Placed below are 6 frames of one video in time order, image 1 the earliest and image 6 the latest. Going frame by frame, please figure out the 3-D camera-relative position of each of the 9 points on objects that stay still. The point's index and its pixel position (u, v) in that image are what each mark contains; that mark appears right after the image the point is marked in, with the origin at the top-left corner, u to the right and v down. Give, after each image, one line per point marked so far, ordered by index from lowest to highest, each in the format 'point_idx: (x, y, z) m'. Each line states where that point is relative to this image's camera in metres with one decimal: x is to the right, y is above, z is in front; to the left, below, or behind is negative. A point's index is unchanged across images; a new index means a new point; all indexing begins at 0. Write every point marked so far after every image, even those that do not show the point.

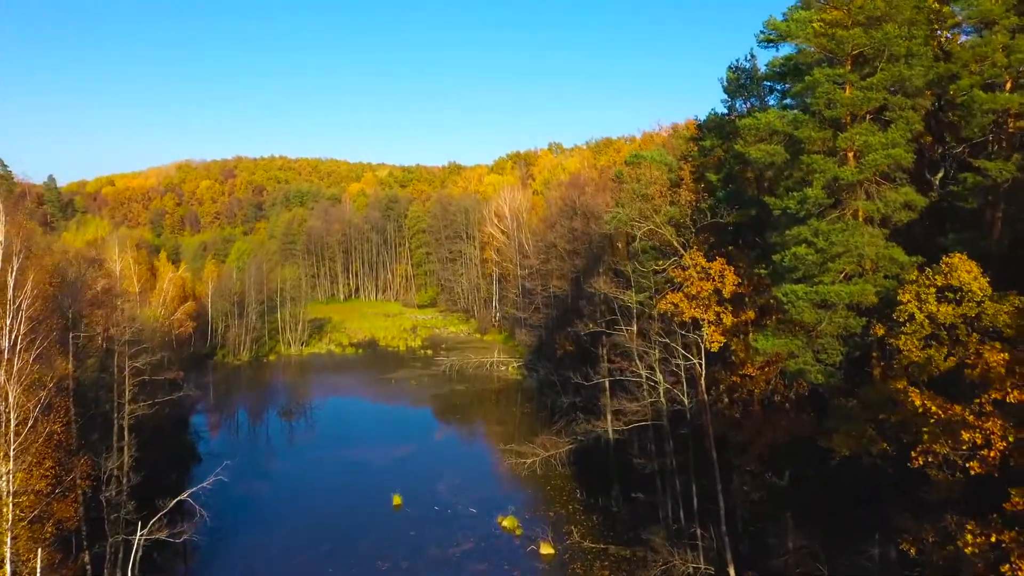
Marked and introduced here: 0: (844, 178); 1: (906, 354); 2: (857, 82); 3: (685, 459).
0: (+5.8, +1.9, +10.9) m
1: (+6.2, -1.1, +9.9) m
2: (+6.4, +3.8, +11.6) m
3: (+4.7, -4.7, +16.9) m
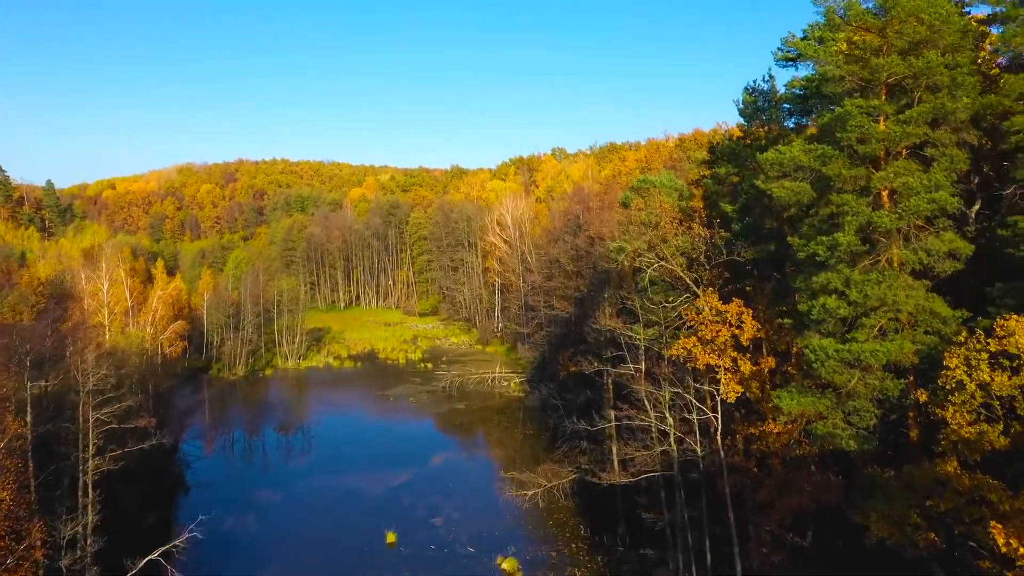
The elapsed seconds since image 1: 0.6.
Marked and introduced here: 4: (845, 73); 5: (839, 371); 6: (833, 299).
0: (+5.8, +1.0, +9.8) m
1: (+6.1, -2.0, +8.7) m
2: (+6.3, +2.9, +10.5) m
3: (+4.6, -5.6, +15.7) m
4: (+5.7, +3.7, +10.8) m
5: (+5.2, -1.3, +10.0) m
6: (+5.2, -0.2, +10.1) m
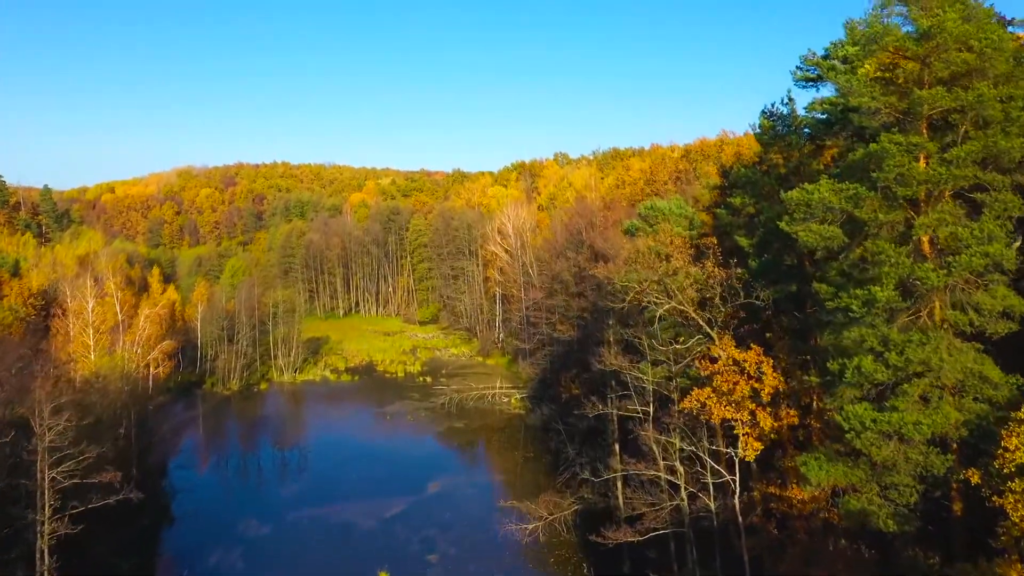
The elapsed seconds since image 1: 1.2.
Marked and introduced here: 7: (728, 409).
0: (+5.7, +0.1, +8.7) m
1: (+6.1, -2.8, +7.6) m
2: (+6.3, +2.0, +9.3) m
3: (+4.6, -6.4, +14.6) m
4: (+5.7, +2.8, +9.7) m
5: (+5.1, -2.2, +8.9) m
6: (+5.1, -1.0, +9.0) m
7: (+3.9, -2.2, +11.5) m
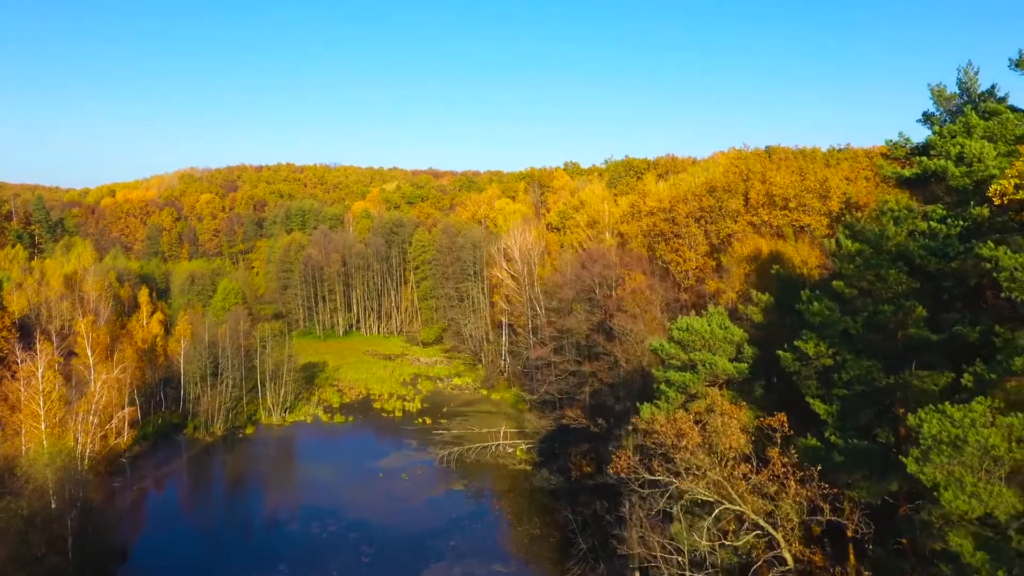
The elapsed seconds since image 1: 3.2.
0: (+5.5, -2.8, +5.2) m
1: (+5.9, -5.8, +4.1) m
2: (+6.1, -0.9, +5.8) m
3: (+4.5, -9.3, +11.2) m
4: (+5.6, -0.1, +6.2) m
5: (+5.0, -5.1, +5.4) m
6: (+4.9, -4.0, +5.5) m
7: (+3.8, -5.1, +8.1) m
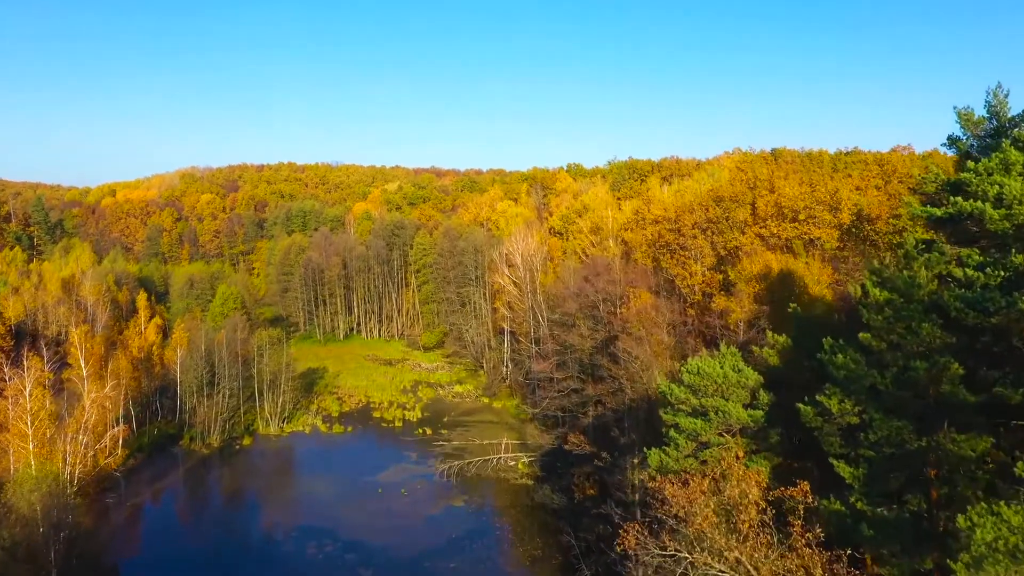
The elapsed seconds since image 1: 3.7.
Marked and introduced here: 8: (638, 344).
0: (+5.5, -3.6, +4.4) m
1: (+5.8, -6.6, +3.4) m
2: (+6.1, -1.7, +5.0) m
3: (+4.4, -10.1, +10.5) m
4: (+5.5, -0.9, +5.4) m
5: (+4.9, -5.9, +4.7) m
6: (+4.9, -4.8, +4.8) m
7: (+3.8, -5.9, +7.3) m
8: (+3.9, -1.7, +19.6) m
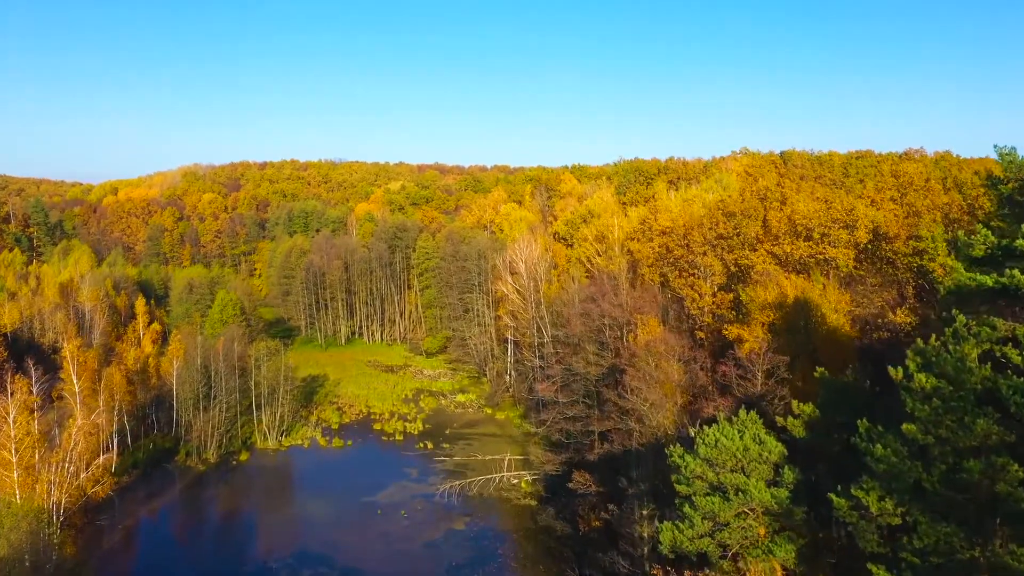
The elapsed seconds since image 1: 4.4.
0: (+5.4, -4.8, +3.4) m
1: (+5.8, -7.7, +2.4) m
2: (+6.1, -2.9, +4.0) m
3: (+4.4, -11.2, +9.5) m
4: (+5.5, -2.0, +4.4) m
5: (+4.9, -7.1, +3.7) m
6: (+4.8, -5.9, +3.8) m
7: (+3.7, -7.0, +6.3) m
8: (+3.9, -2.7, +18.6) m
